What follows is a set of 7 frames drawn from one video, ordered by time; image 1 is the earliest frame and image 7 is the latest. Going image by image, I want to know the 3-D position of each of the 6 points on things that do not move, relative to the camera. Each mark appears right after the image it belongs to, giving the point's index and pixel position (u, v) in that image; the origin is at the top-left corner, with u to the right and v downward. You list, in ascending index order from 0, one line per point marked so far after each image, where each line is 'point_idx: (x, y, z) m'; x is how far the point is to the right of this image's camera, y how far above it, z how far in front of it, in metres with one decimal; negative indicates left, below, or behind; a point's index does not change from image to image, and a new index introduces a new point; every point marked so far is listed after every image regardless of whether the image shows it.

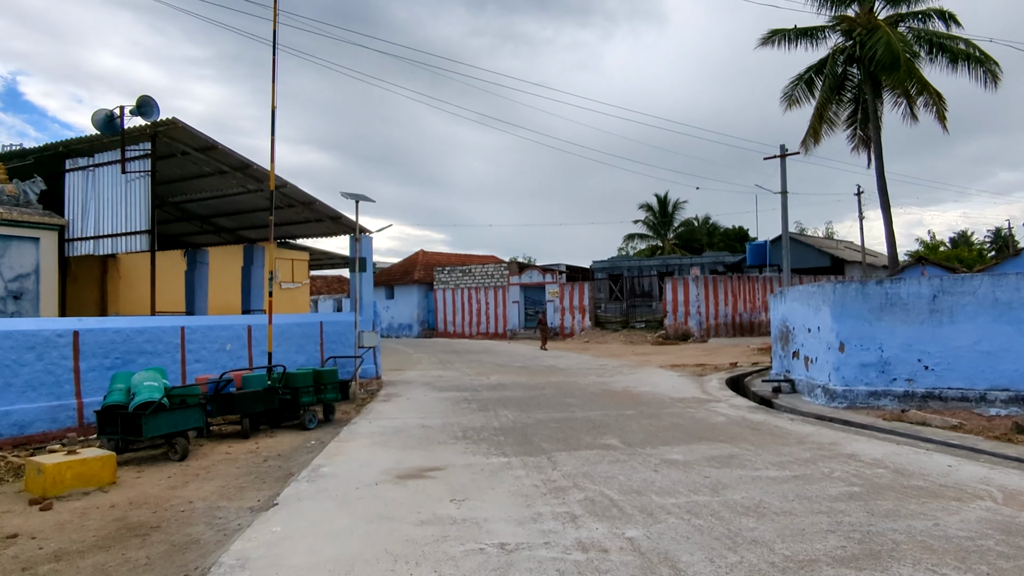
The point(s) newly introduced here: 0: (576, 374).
0: (+1.5, -1.9, +16.7) m
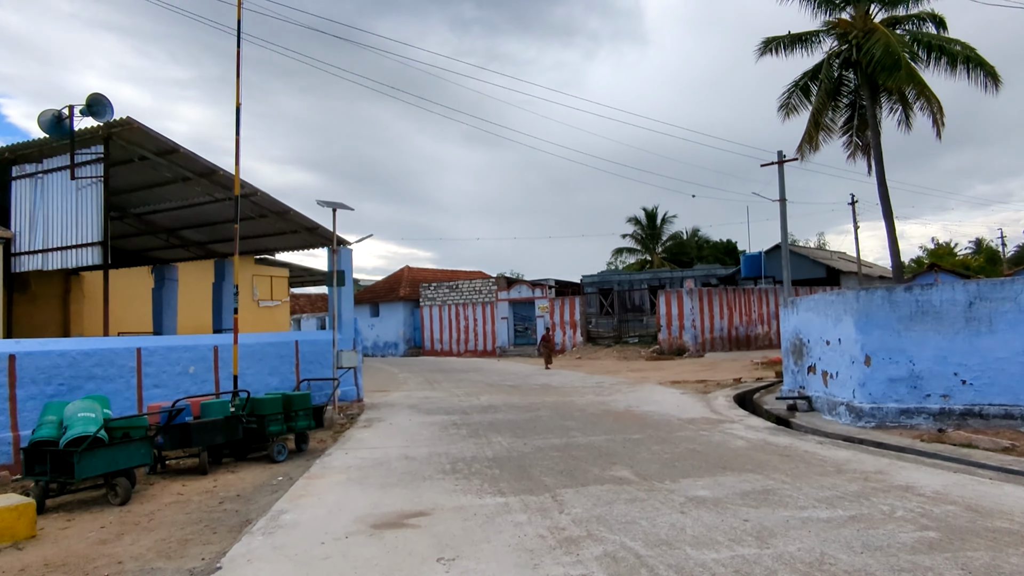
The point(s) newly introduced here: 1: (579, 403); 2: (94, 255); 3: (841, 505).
0: (+1.3, -2.2, +15.6) m
1: (+1.2, -2.1, +13.4) m
2: (-5.9, +0.5, +10.6) m
3: (+2.4, -1.6, +5.5) m
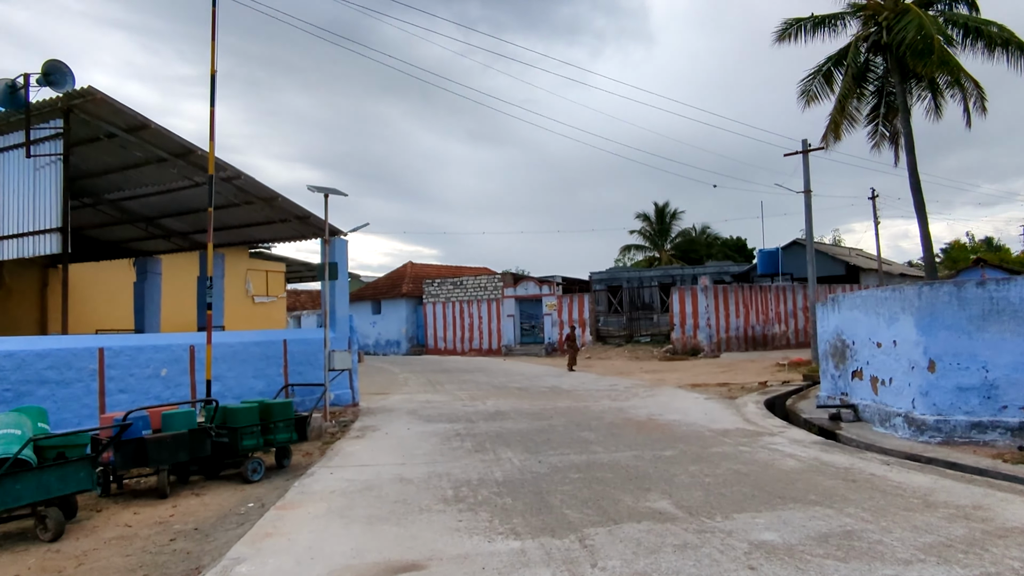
0: (+1.4, -2.1, +14.4) m
1: (+1.4, -2.0, +12.2) m
2: (-5.8, +0.6, +9.4) m
3: (+2.5, -1.5, +4.3) m
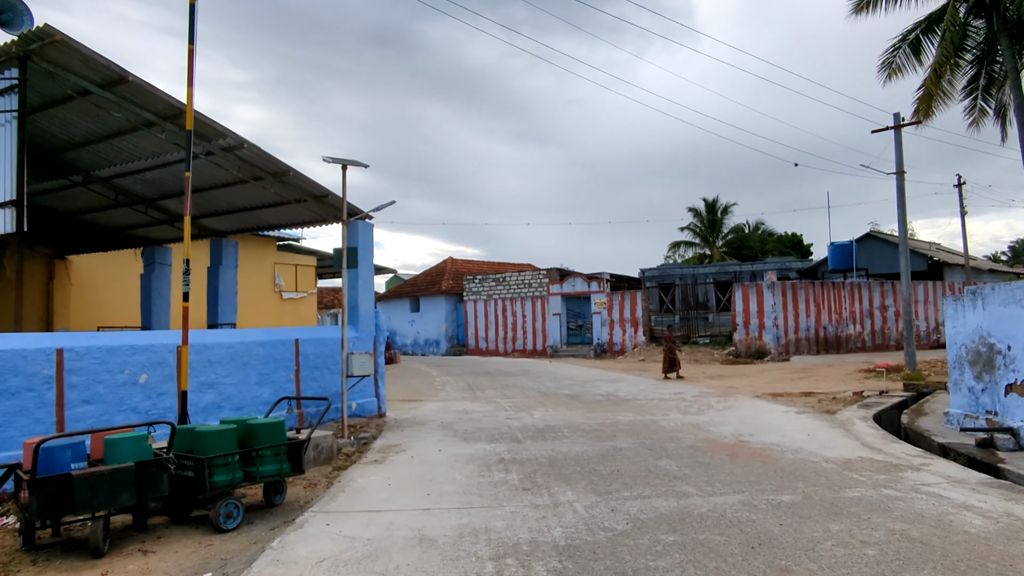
0: (+2.3, -2.0, +12.2) m
1: (+2.1, -1.9, +10.0) m
2: (-5.2, +0.7, +7.7) m
3: (+2.8, -1.4, +2.1) m
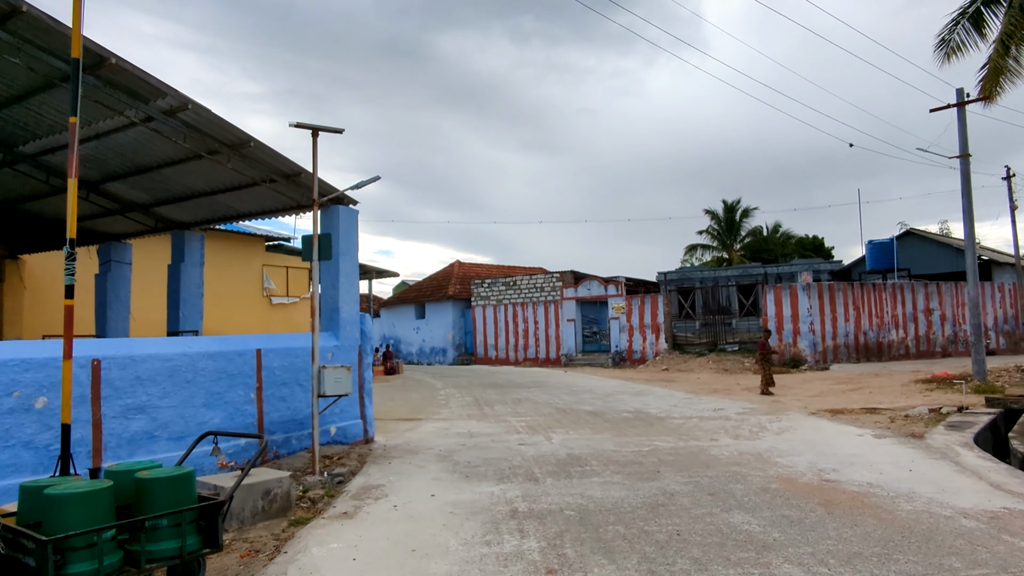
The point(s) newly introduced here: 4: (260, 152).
0: (+2.5, -1.9, +10.2) m
1: (+2.2, -1.8, +8.0) m
2: (-5.1, +0.7, +5.7) m
3: (+2.8, -1.3, 0.0) m
4: (-2.9, +1.6, +8.6) m
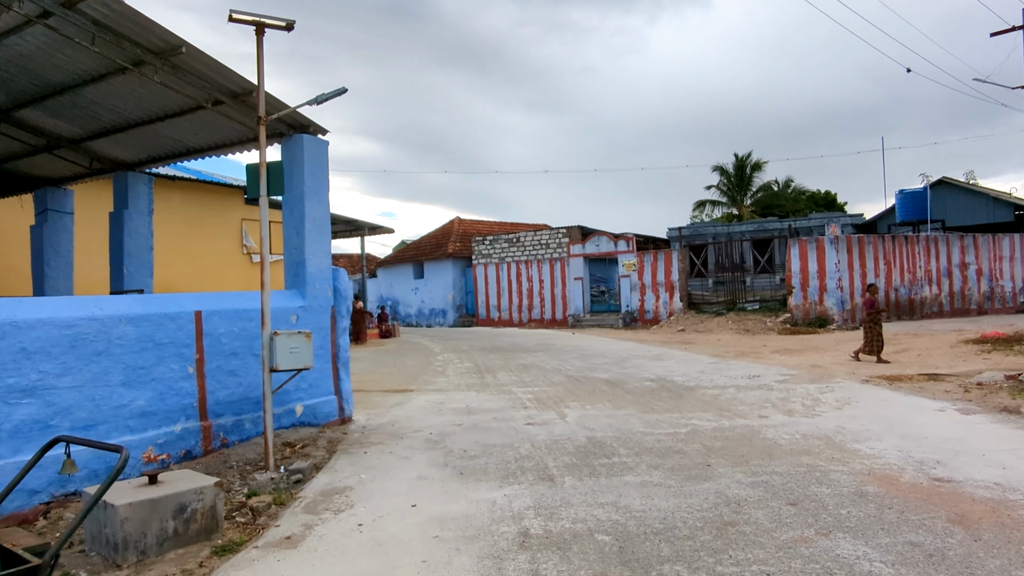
0: (+2.5, -1.3, +8.5) m
1: (+2.3, -1.3, +6.3) m
2: (-5.0, +1.1, +4.0) m
3: (+2.9, -1.2, -1.7) m
4: (-2.9, +2.0, +6.8) m
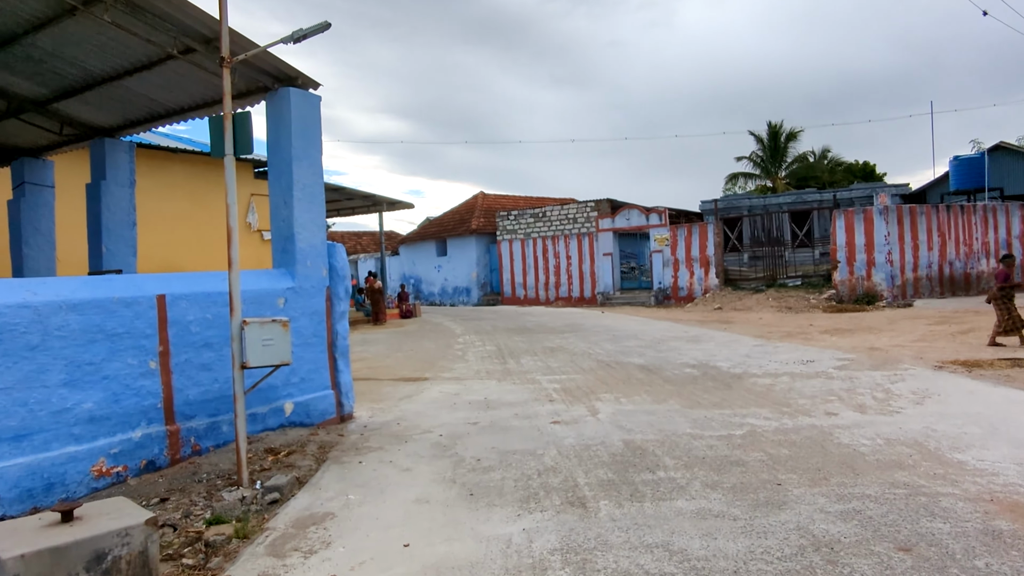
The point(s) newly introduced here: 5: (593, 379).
0: (+2.8, -1.1, +7.4) m
1: (+2.5, -1.1, +5.2) m
2: (-5.0, +1.1, +3.0) m
3: (+2.7, -1.3, -2.8) m
4: (-2.7, +2.2, +5.7) m
5: (+1.0, -1.1, +9.0) m
